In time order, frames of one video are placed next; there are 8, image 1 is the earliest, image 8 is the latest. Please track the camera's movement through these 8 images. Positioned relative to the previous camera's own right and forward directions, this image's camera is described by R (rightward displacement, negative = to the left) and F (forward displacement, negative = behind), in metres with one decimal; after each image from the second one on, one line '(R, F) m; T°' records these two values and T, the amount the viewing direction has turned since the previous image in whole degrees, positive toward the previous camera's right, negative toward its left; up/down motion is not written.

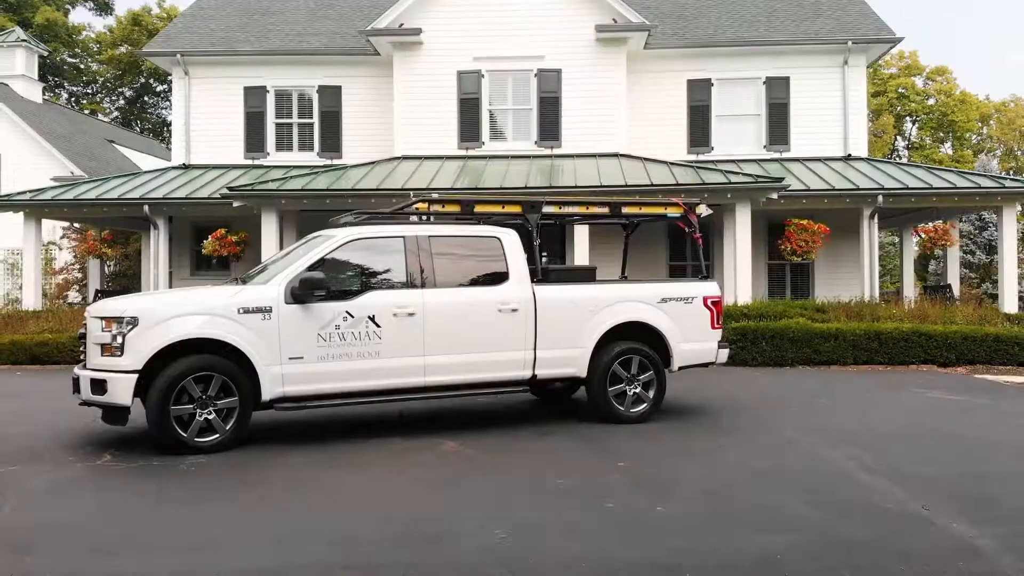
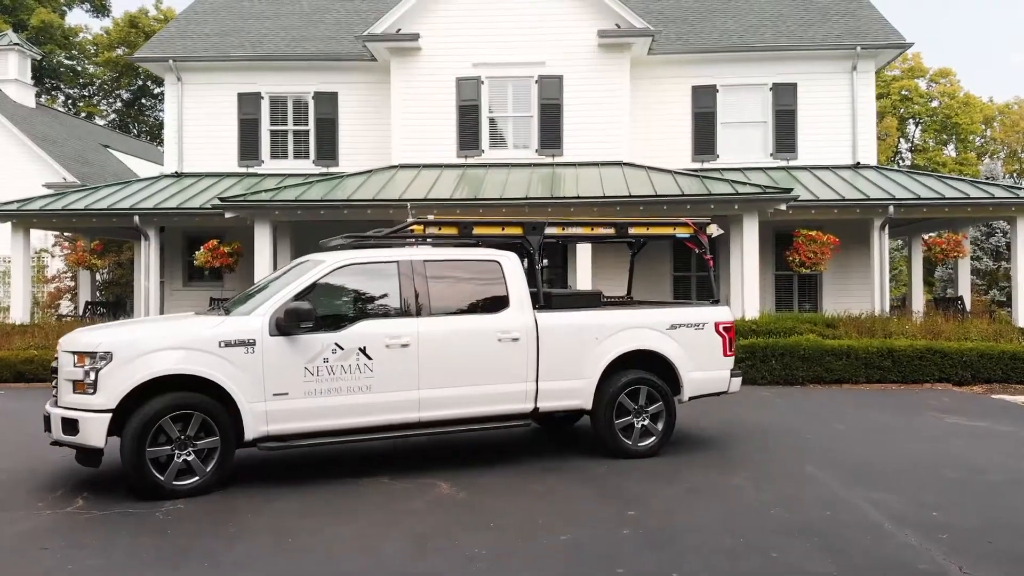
(0.0, +0.4) m; 0°
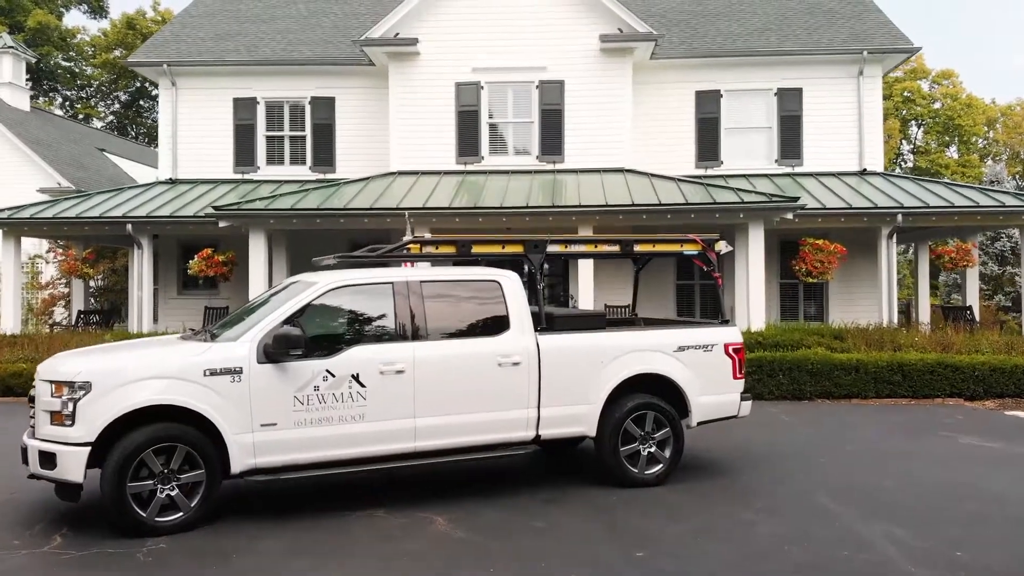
(0.0, +0.3) m; 0°
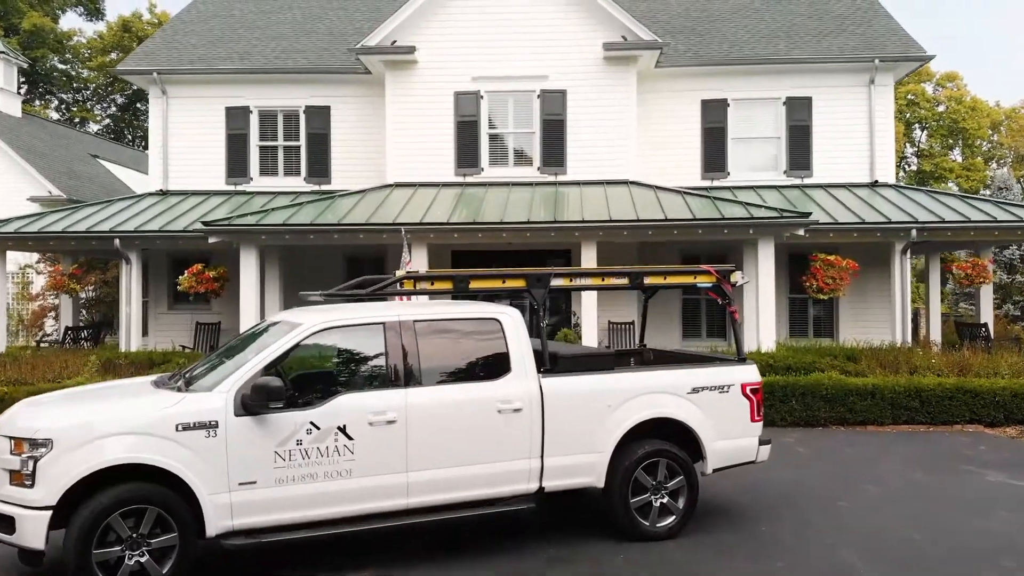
(0.0, +0.5) m; 0°
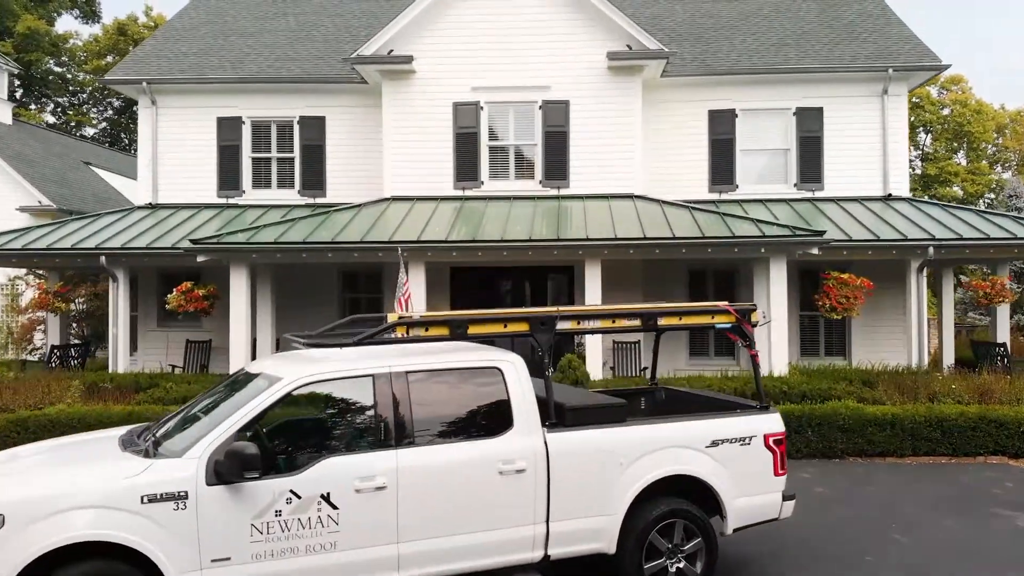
(0.0, +0.5) m; 0°
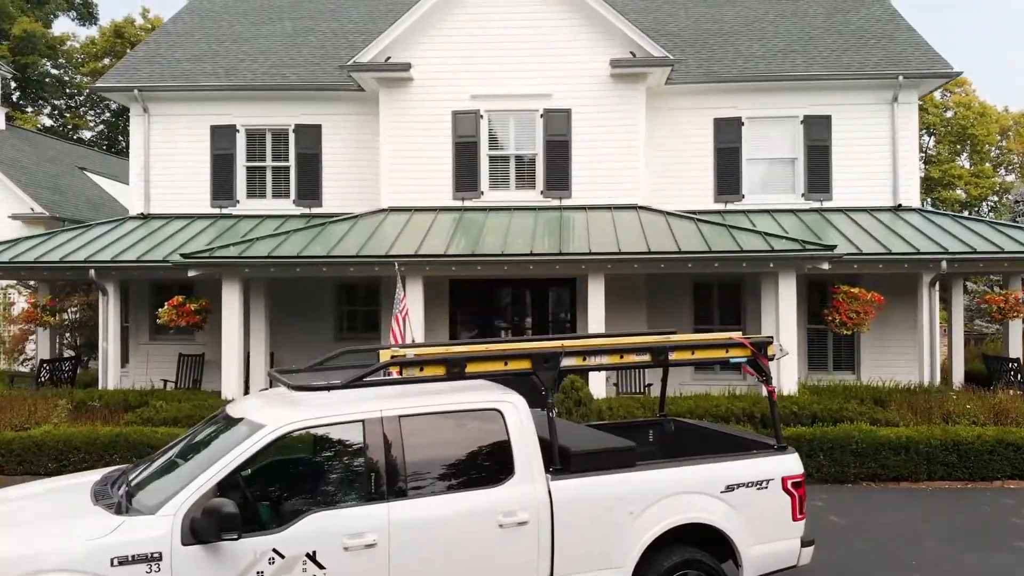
(0.0, +0.4) m; 0°
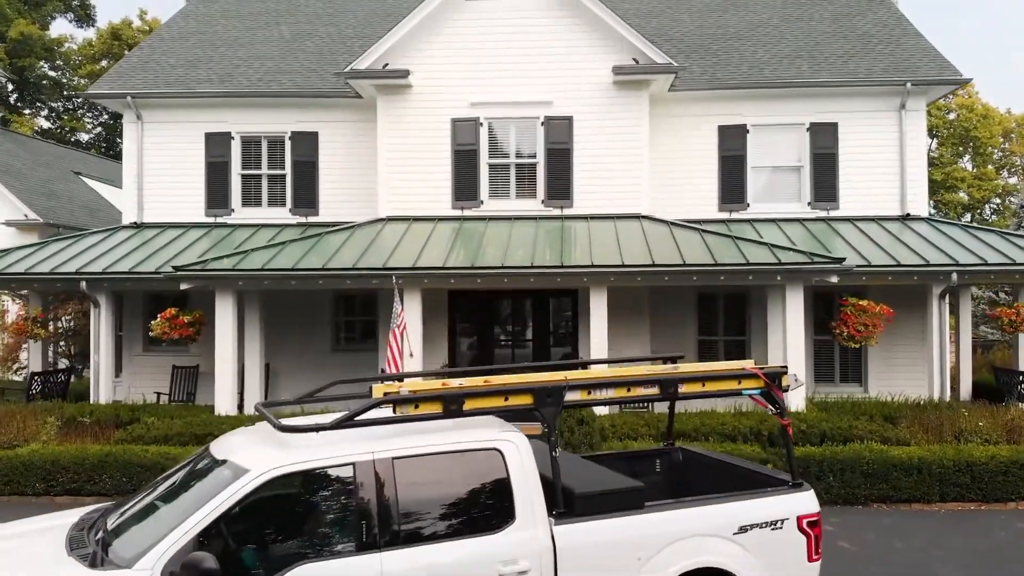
(0.0, +0.3) m; 0°
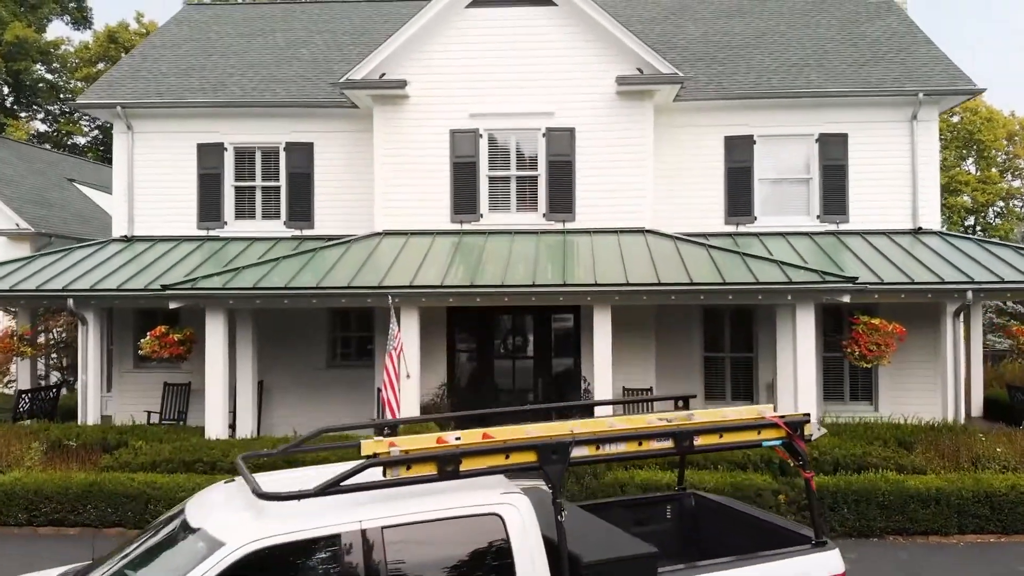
(0.0, +0.4) m; 0°
